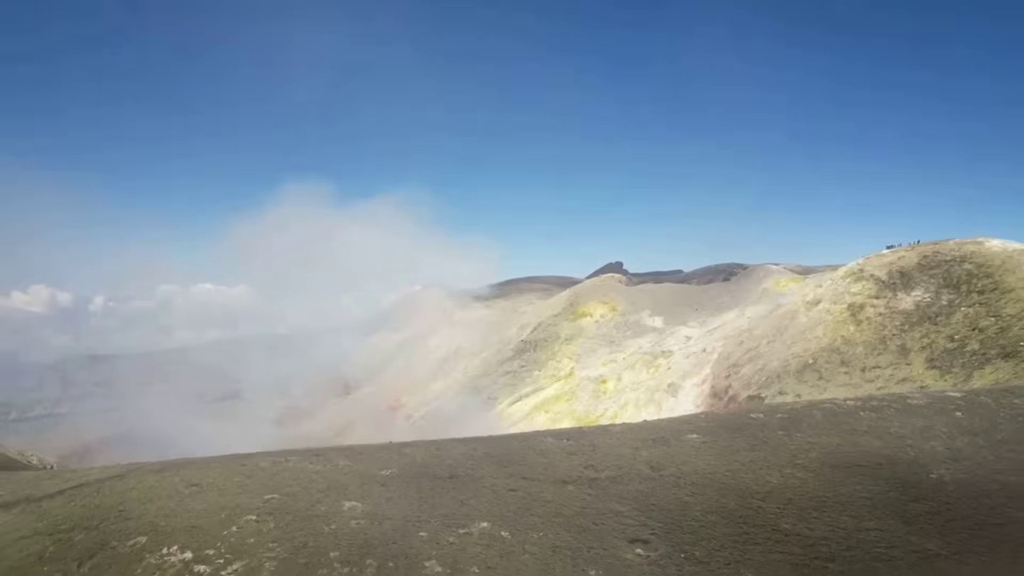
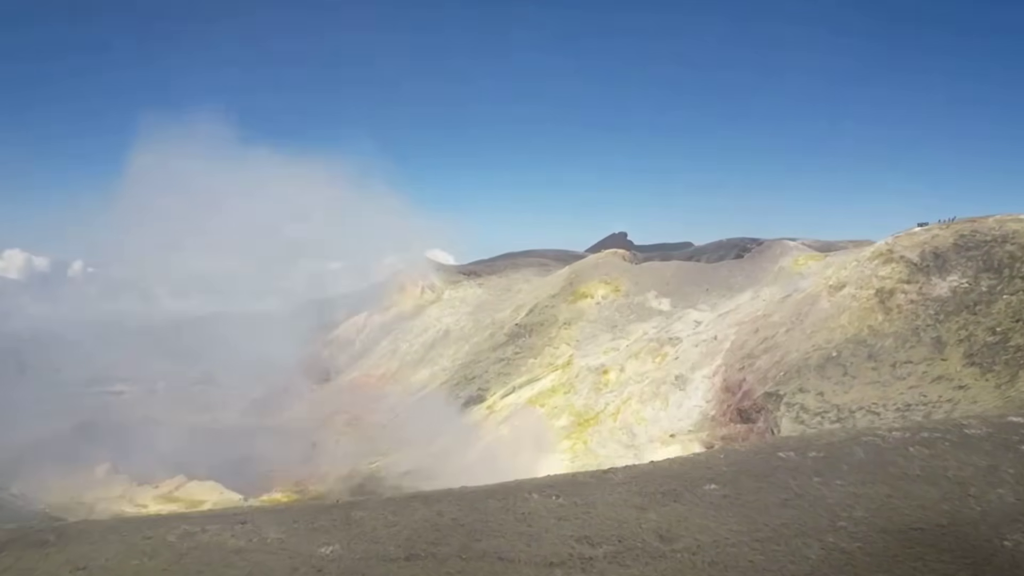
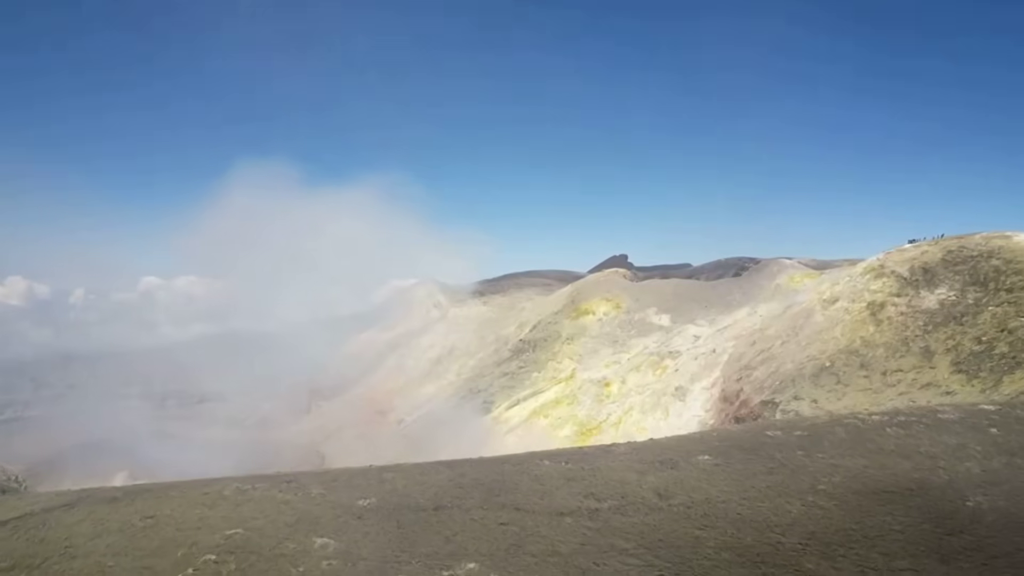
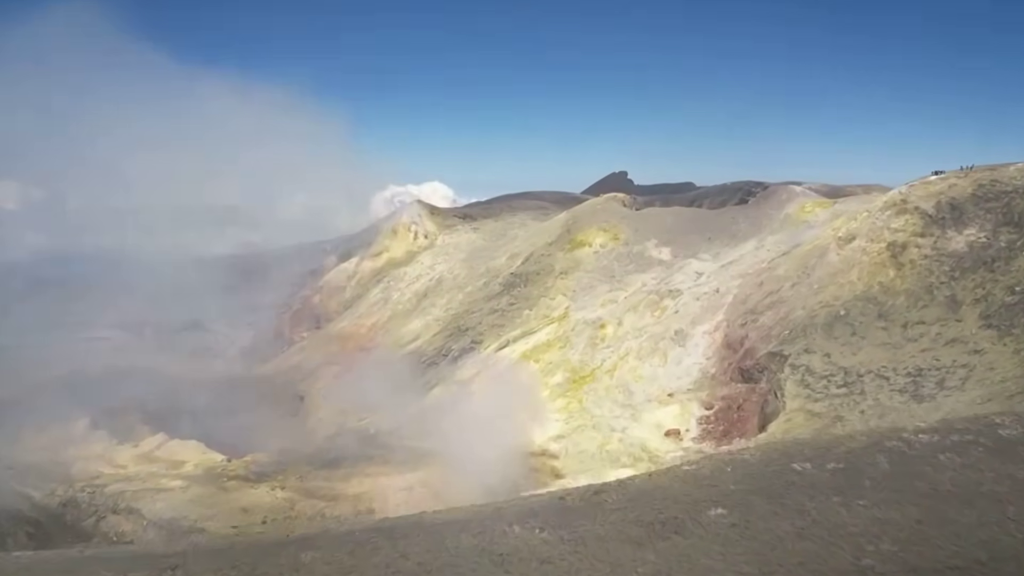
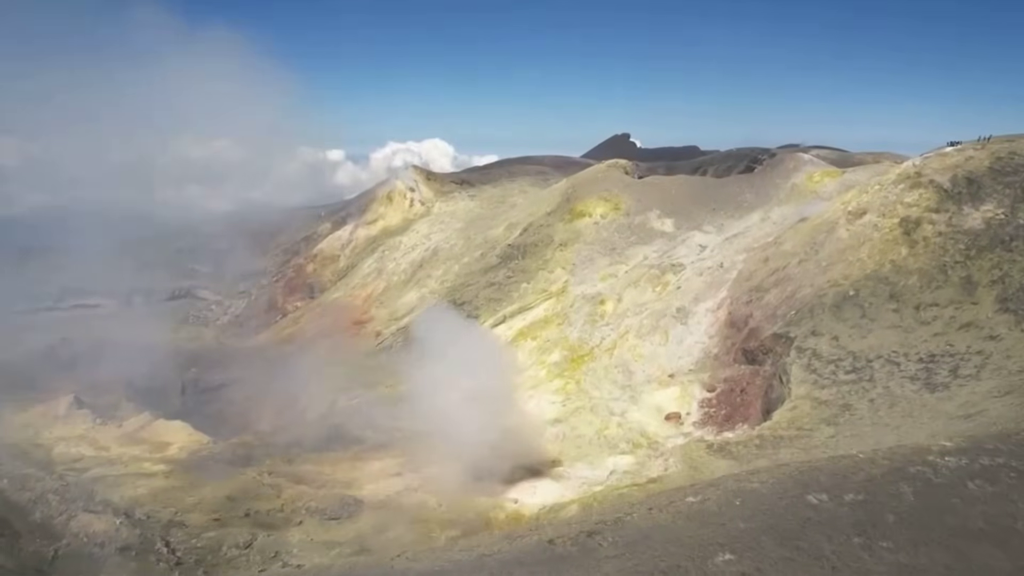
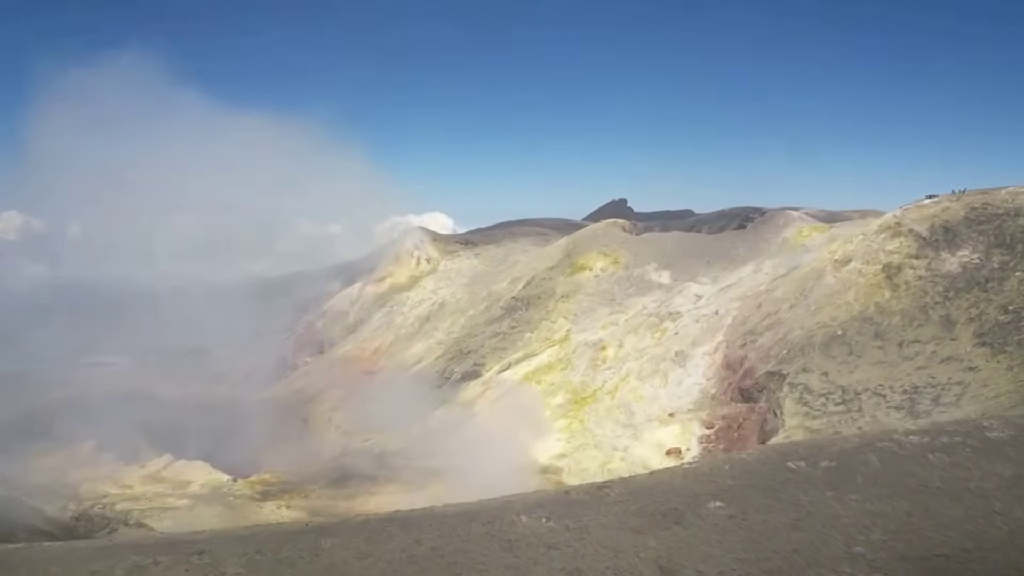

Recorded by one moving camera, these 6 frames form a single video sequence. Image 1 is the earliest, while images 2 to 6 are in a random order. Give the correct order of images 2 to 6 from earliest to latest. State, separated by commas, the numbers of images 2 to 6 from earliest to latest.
3, 2, 6, 4, 5
